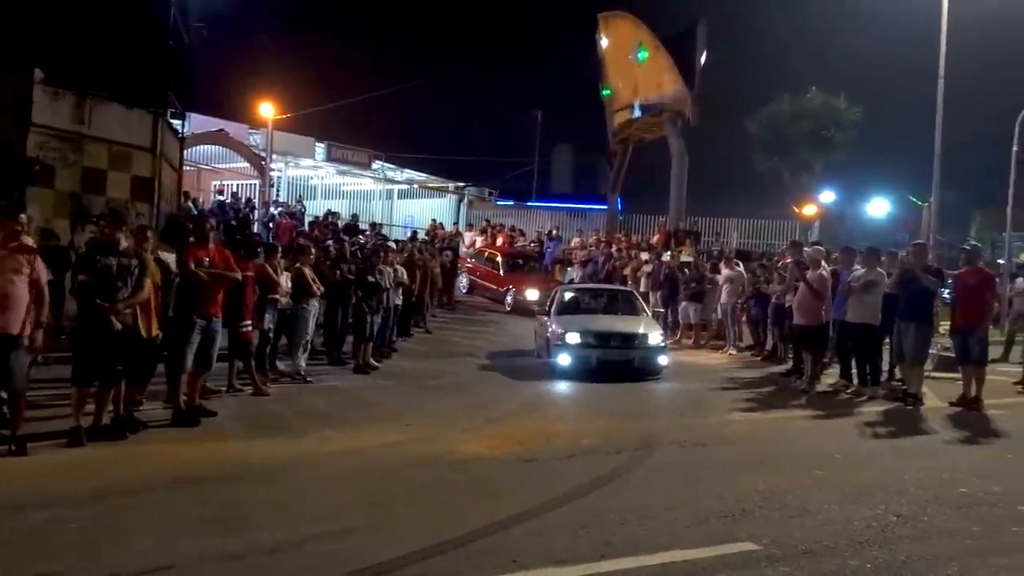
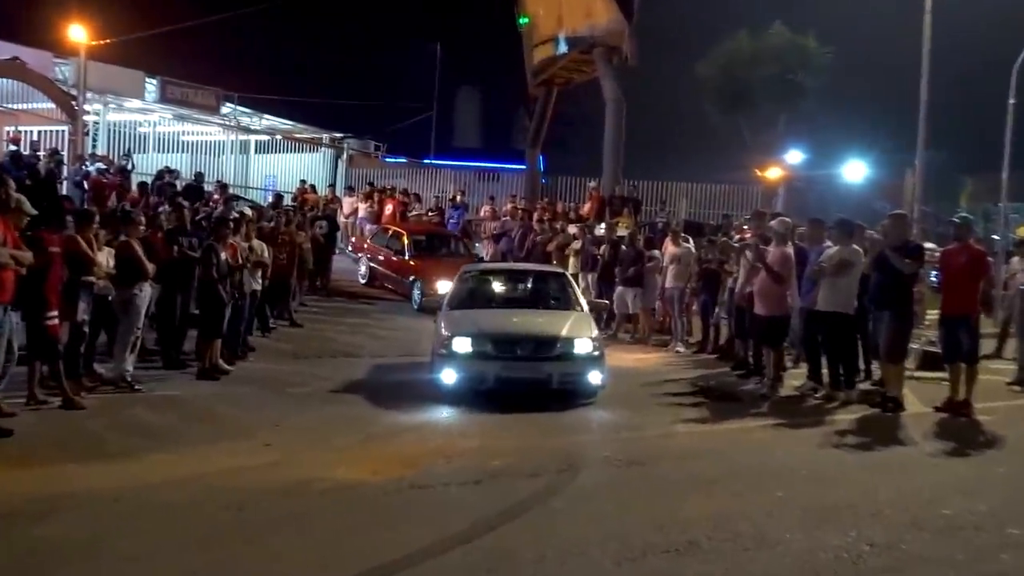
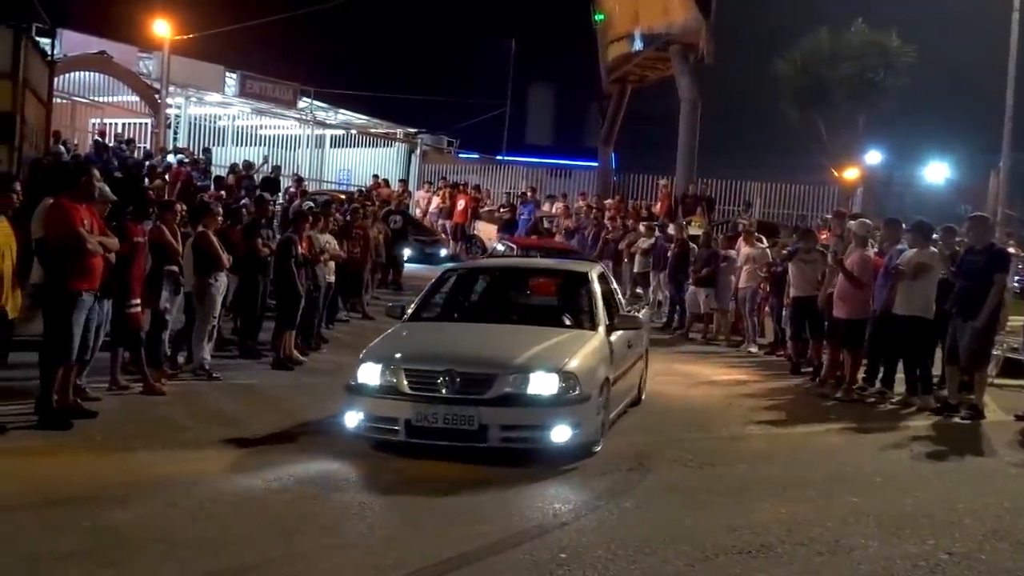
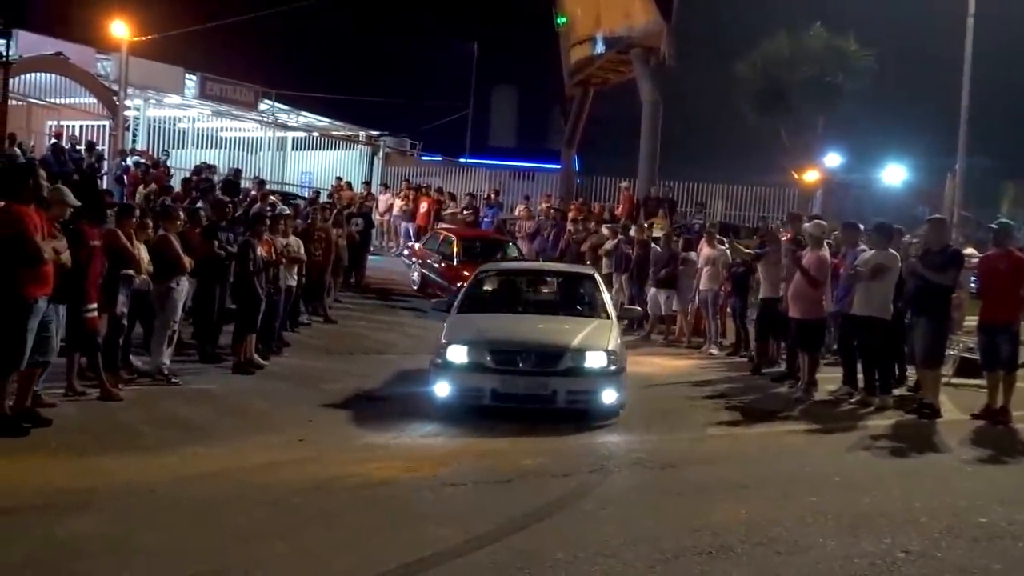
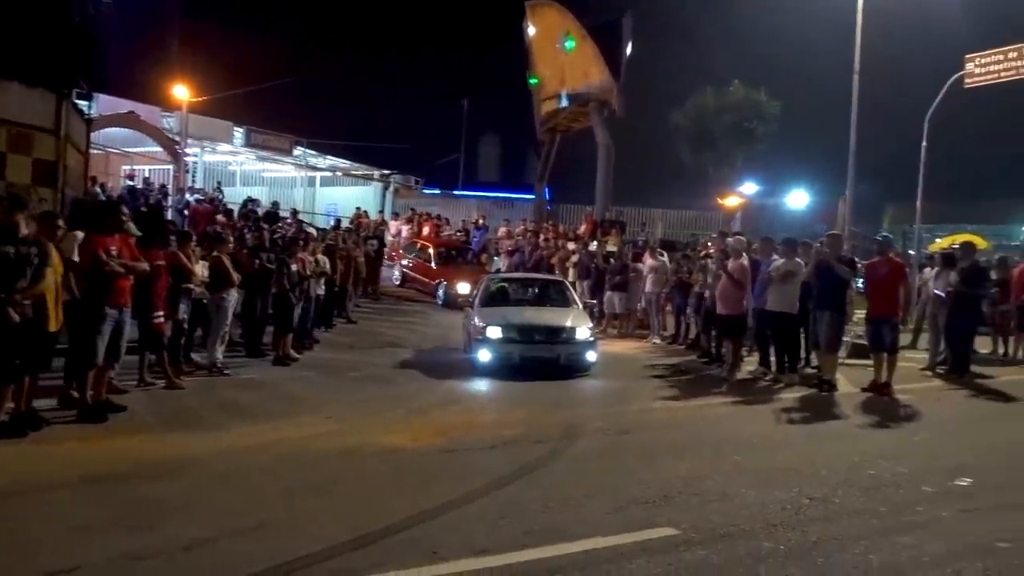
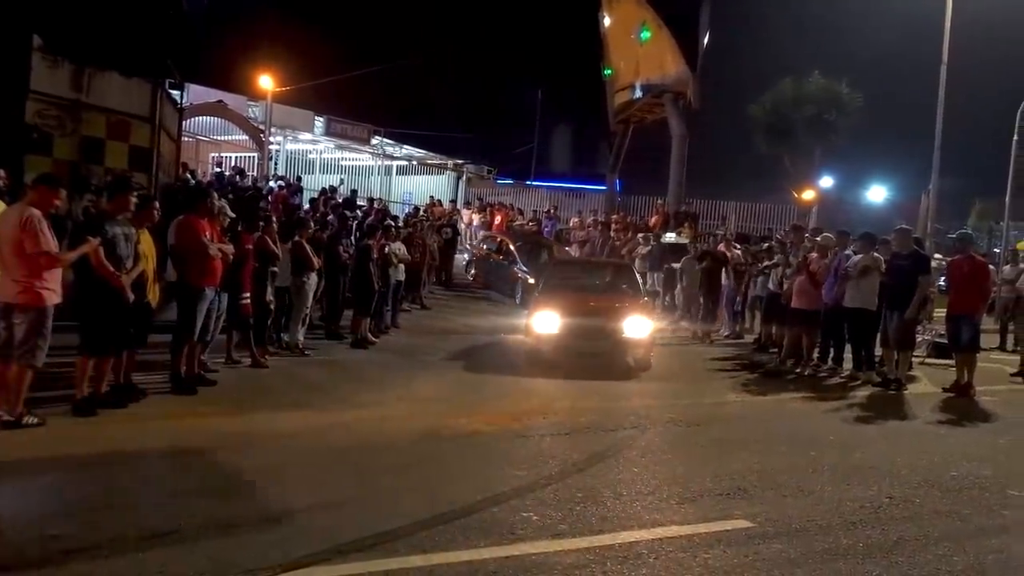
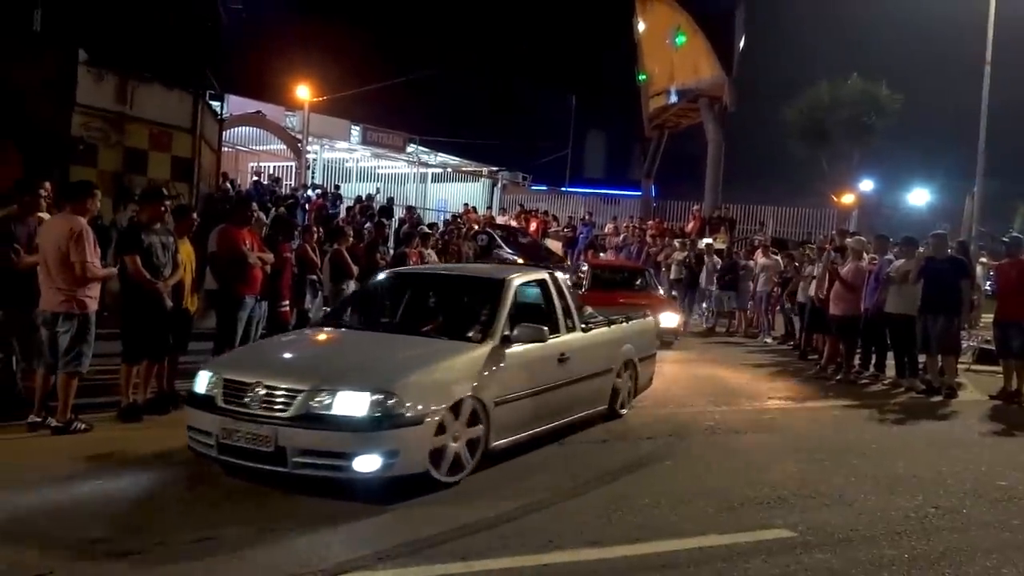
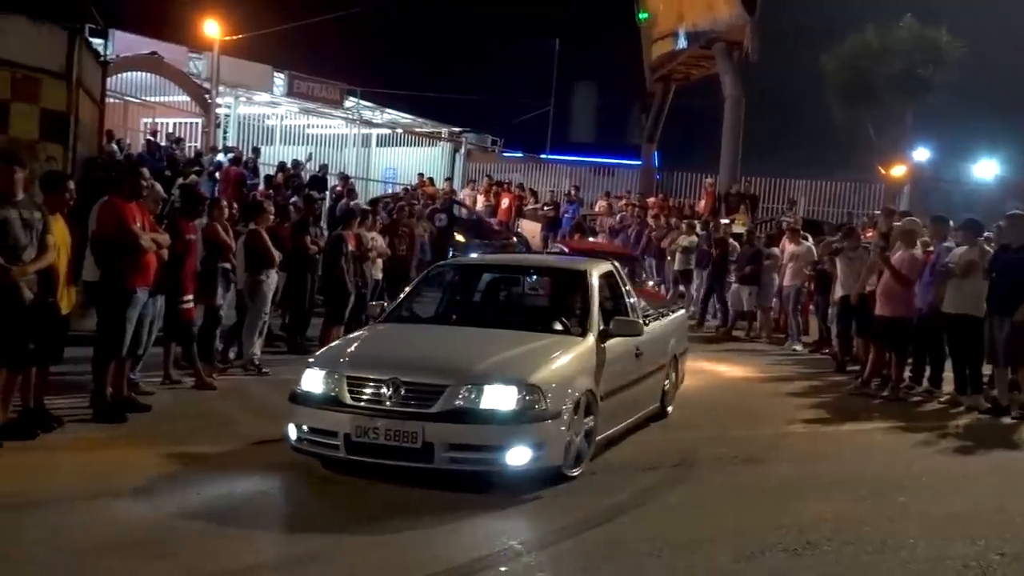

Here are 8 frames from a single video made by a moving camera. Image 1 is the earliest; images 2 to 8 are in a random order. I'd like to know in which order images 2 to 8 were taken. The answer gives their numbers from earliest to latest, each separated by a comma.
5, 2, 4, 3, 8, 7, 6
